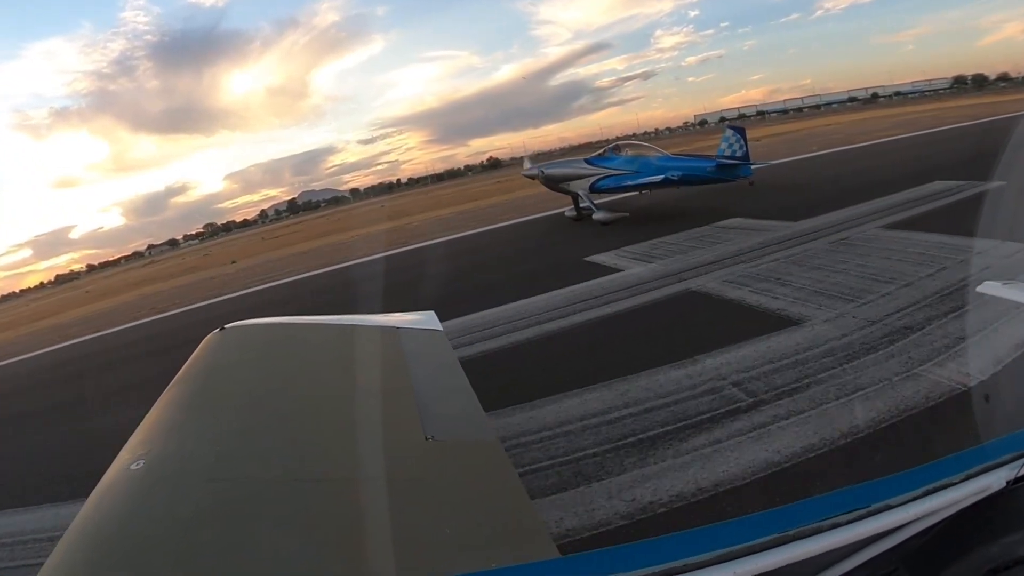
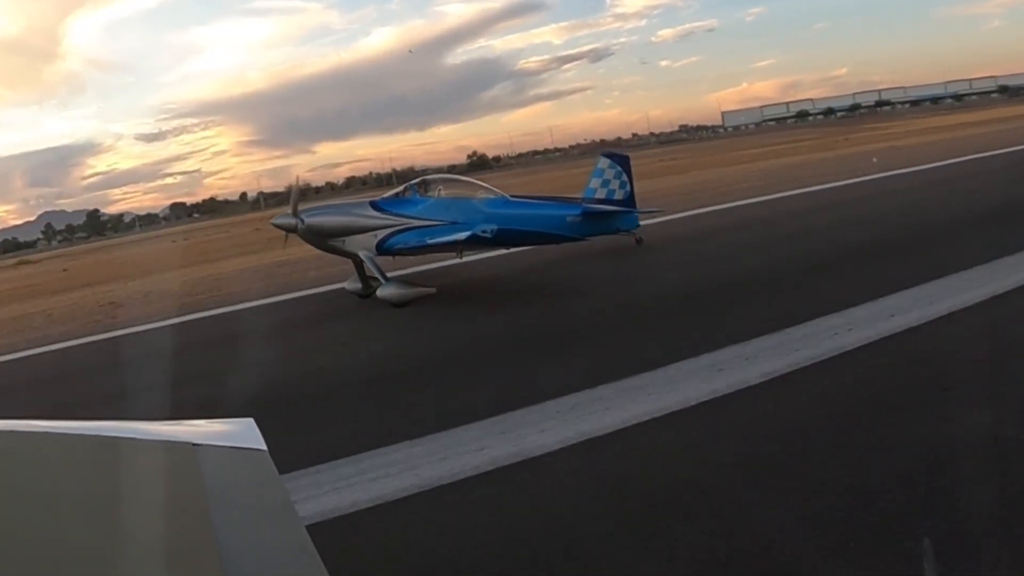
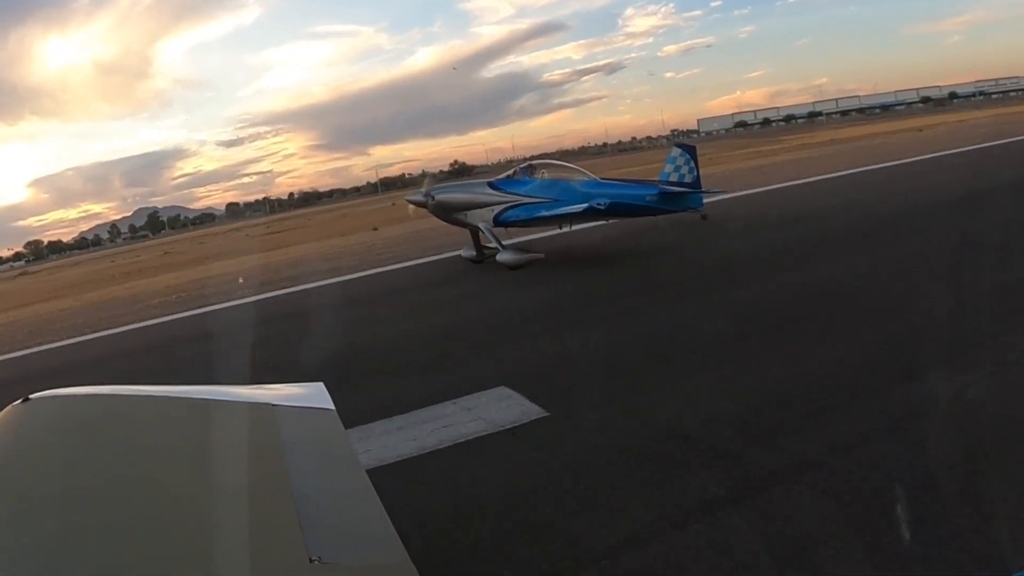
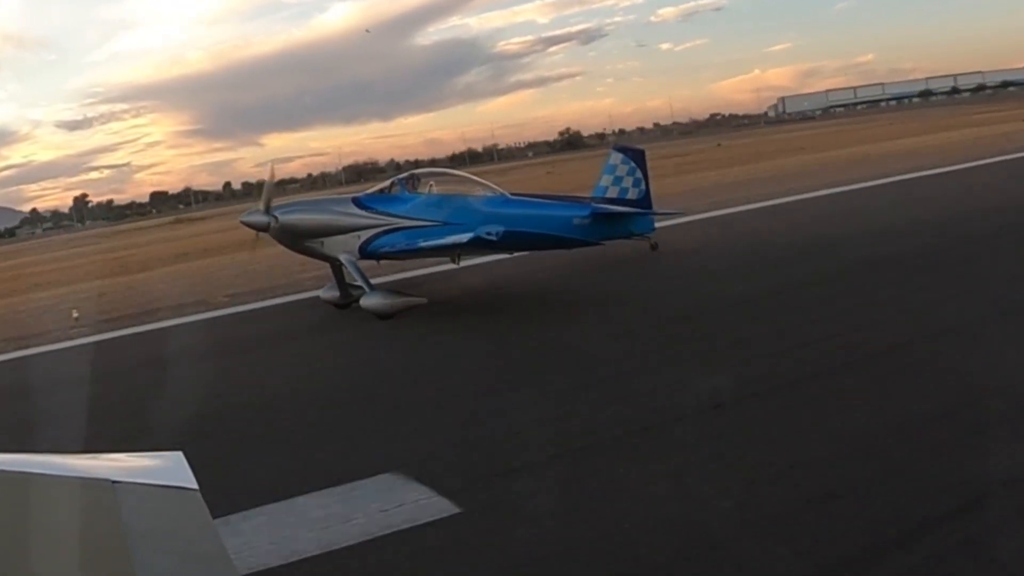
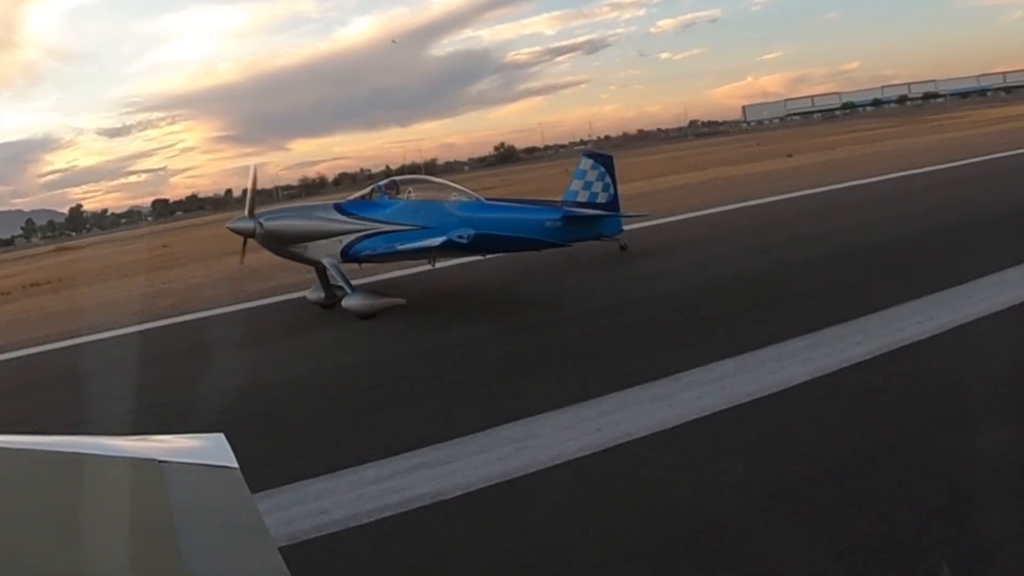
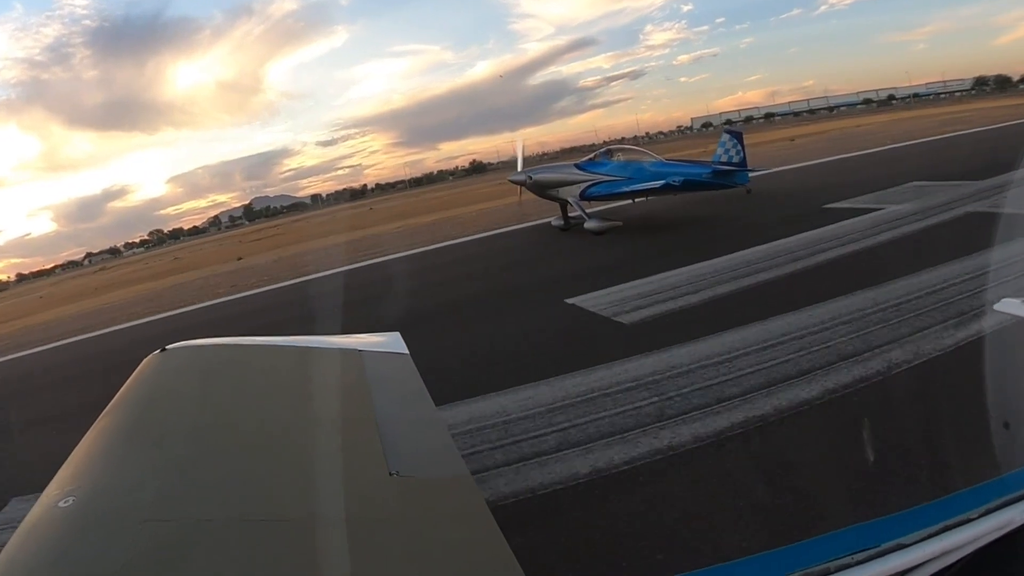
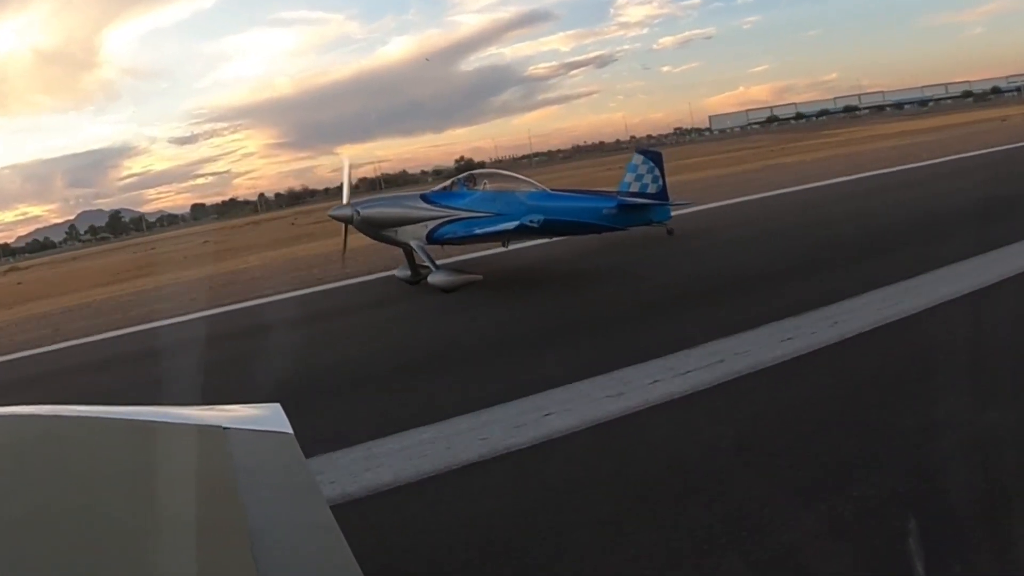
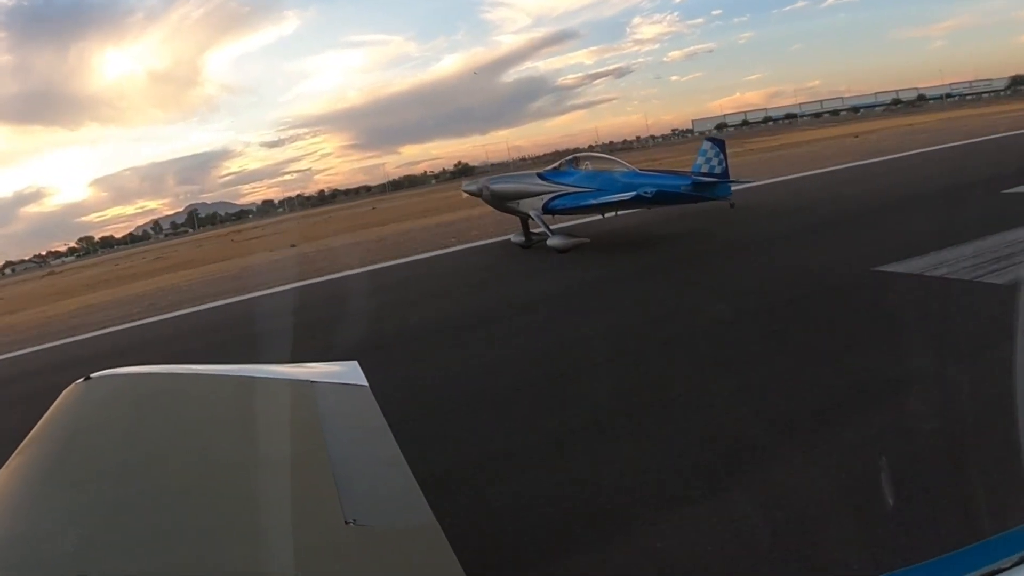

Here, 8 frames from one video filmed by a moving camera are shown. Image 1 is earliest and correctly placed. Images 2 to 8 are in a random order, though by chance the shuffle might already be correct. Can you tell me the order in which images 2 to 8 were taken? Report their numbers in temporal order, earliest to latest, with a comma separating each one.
6, 8, 3, 7, 2, 5, 4
